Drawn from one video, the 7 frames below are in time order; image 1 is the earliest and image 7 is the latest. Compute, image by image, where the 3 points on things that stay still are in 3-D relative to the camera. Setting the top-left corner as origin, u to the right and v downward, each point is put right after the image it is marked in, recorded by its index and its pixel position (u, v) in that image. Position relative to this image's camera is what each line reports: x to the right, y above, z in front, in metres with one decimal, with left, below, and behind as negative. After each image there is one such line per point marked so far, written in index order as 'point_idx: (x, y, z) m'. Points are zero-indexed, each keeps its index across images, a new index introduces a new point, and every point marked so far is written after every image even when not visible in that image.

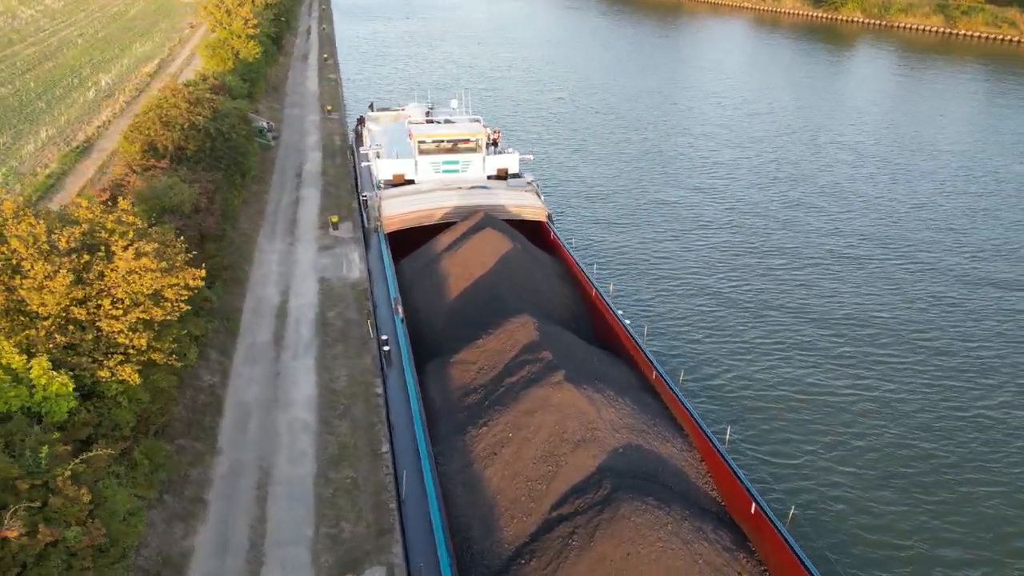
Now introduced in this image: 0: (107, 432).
0: (-5.5, -1.9, +10.1) m
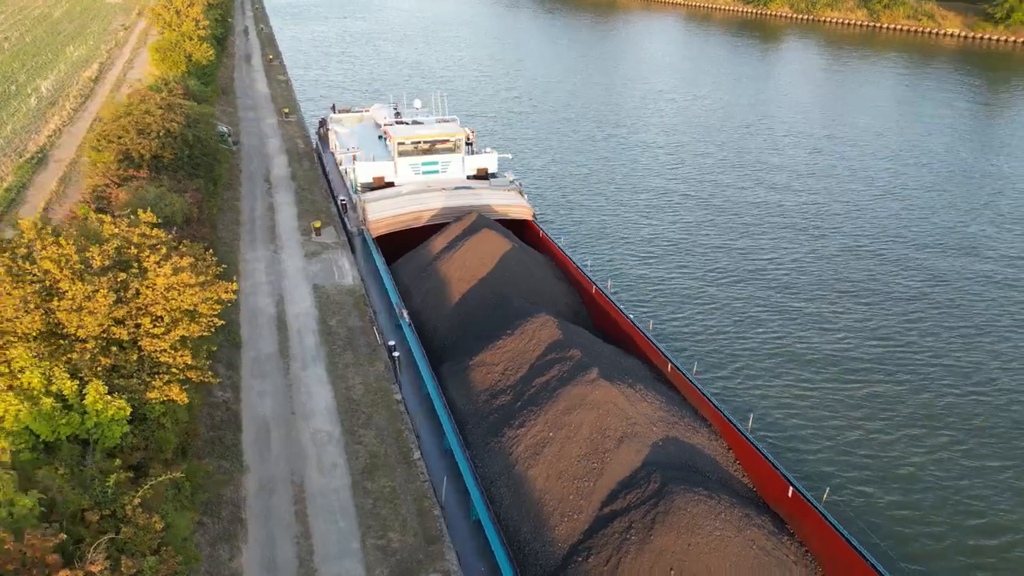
0: (-4.6, -2.2, +9.7) m
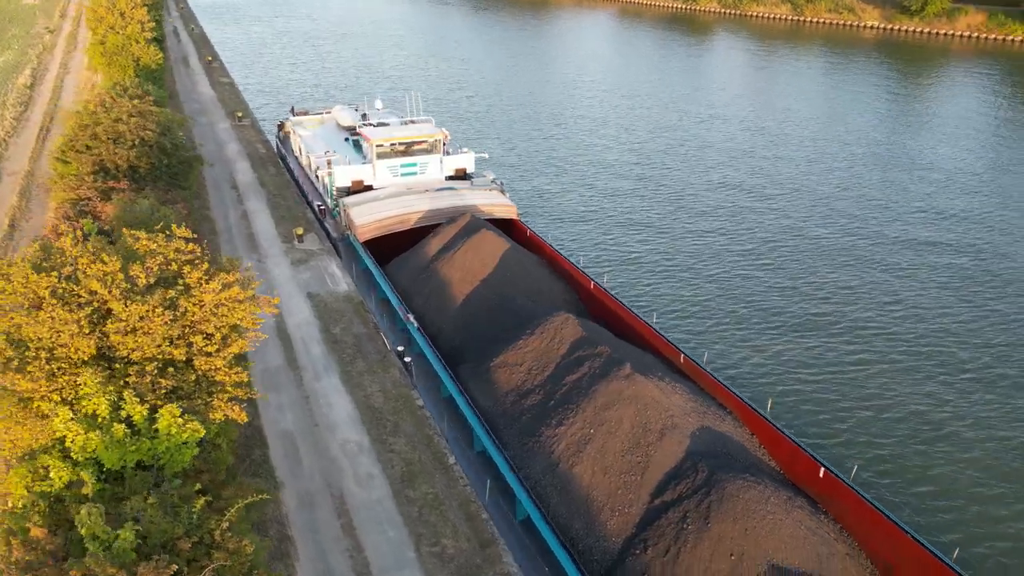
0: (-3.7, -2.4, +9.4) m
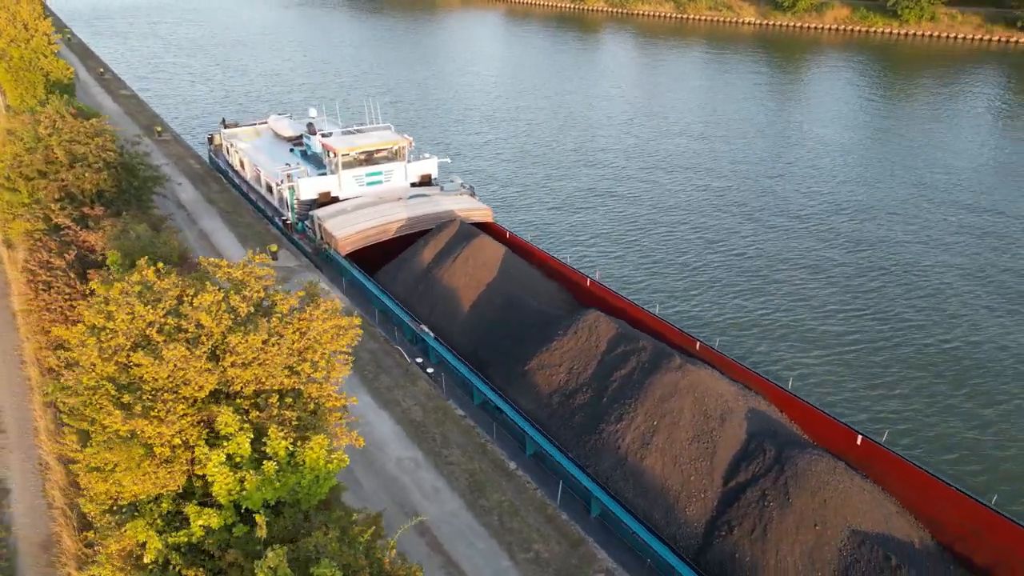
0: (-2.1, -2.7, +9.1) m
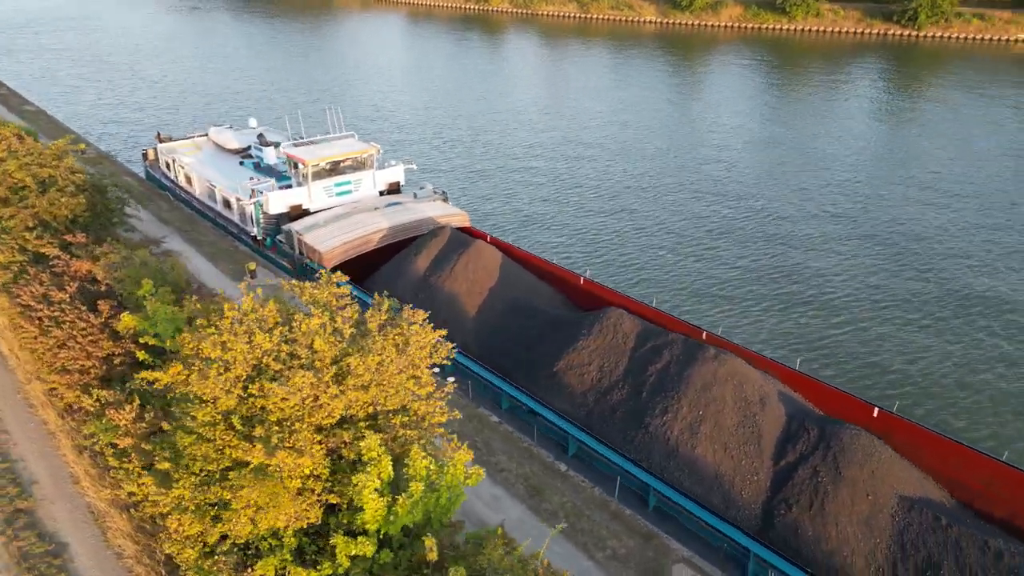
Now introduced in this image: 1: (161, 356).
0: (-0.6, -2.8, +9.0) m
1: (-5.7, -1.1, +12.2) m
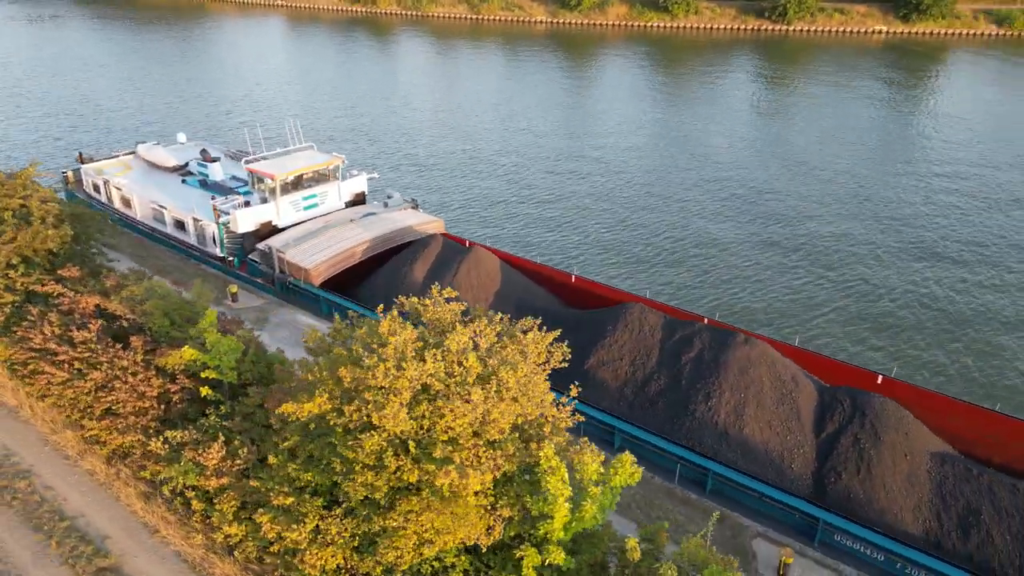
0: (+1.1, -2.9, +9.2) m
1: (-4.6, -1.6, +11.6) m
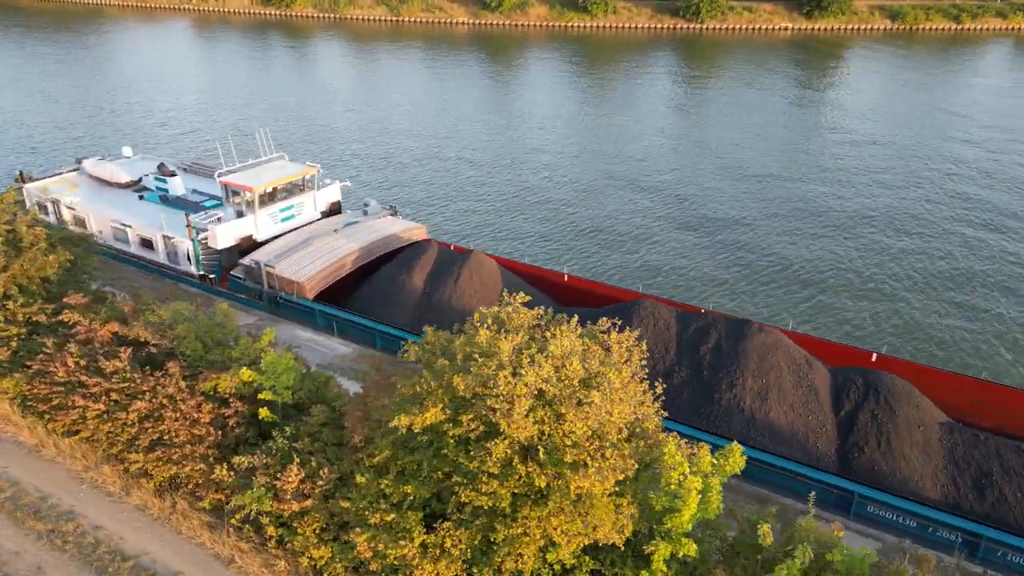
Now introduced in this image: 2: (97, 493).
0: (+2.3, -2.9, +9.5) m
1: (-3.6, -1.9, +11.3) m
2: (-6.6, -3.1, +11.5) m
